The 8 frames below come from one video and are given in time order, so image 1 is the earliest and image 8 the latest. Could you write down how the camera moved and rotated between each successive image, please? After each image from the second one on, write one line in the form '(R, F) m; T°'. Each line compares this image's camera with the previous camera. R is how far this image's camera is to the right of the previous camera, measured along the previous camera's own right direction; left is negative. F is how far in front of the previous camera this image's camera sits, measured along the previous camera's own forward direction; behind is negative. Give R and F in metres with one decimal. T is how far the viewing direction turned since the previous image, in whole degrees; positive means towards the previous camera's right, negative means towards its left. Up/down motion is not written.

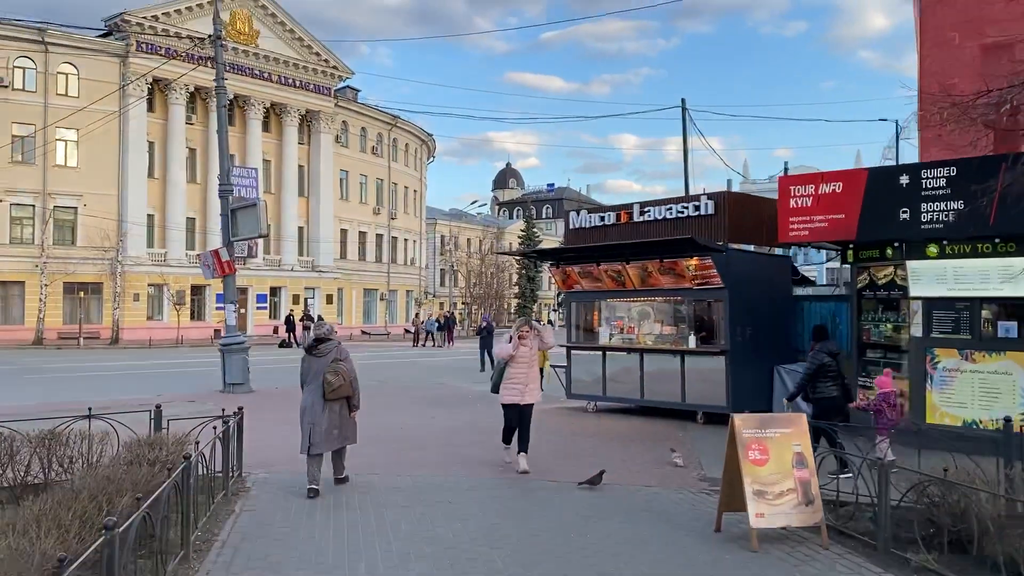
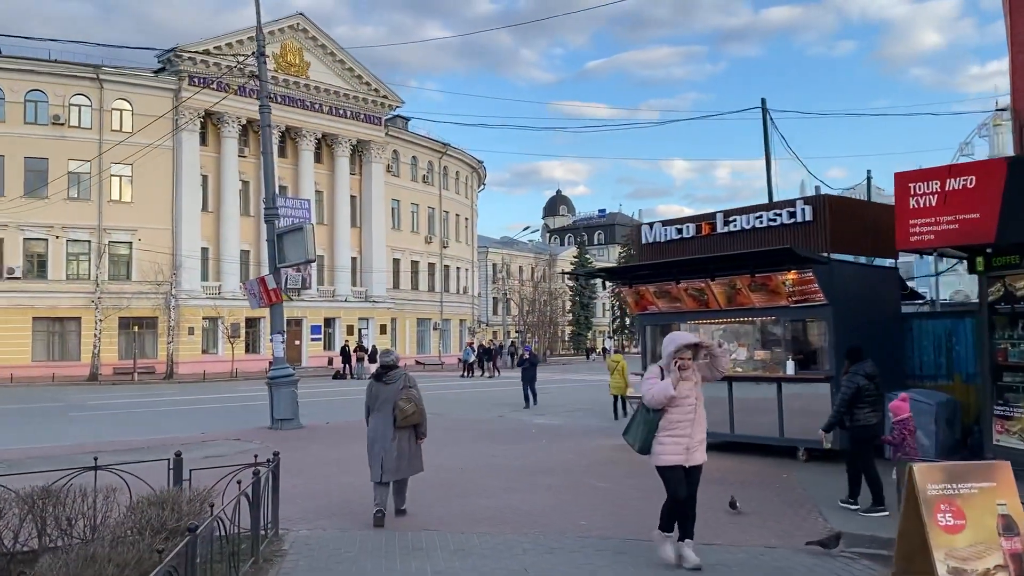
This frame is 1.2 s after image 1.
(-0.3, +1.4) m; -3°
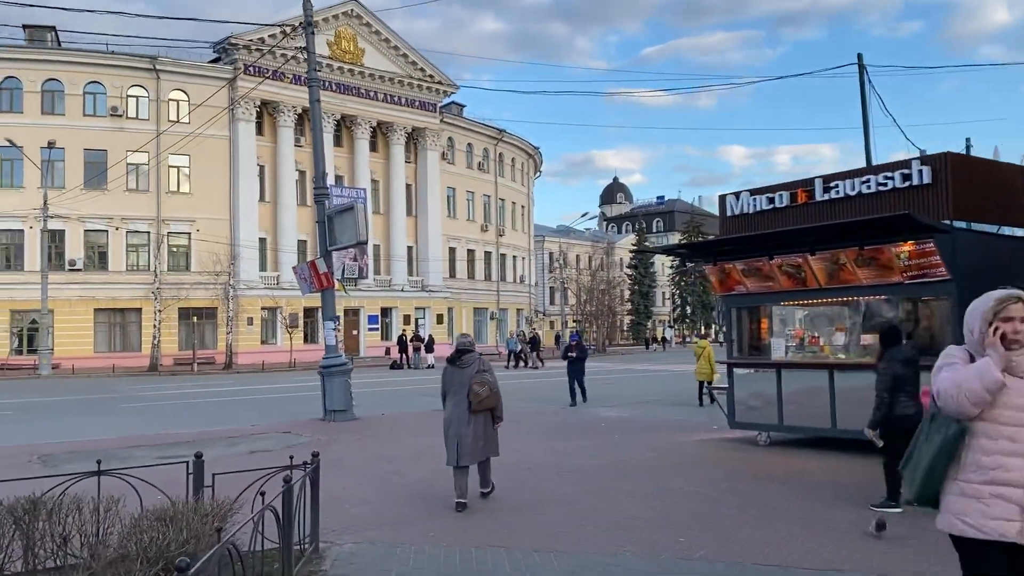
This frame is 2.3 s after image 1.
(-0.2, +1.2) m; -4°
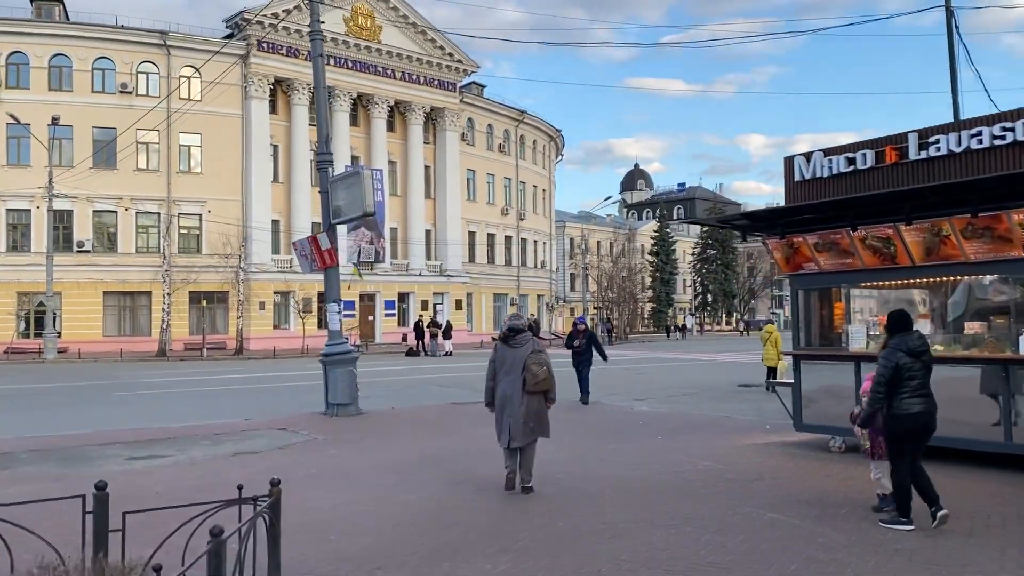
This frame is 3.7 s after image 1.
(-0.1, +1.8) m; -1°
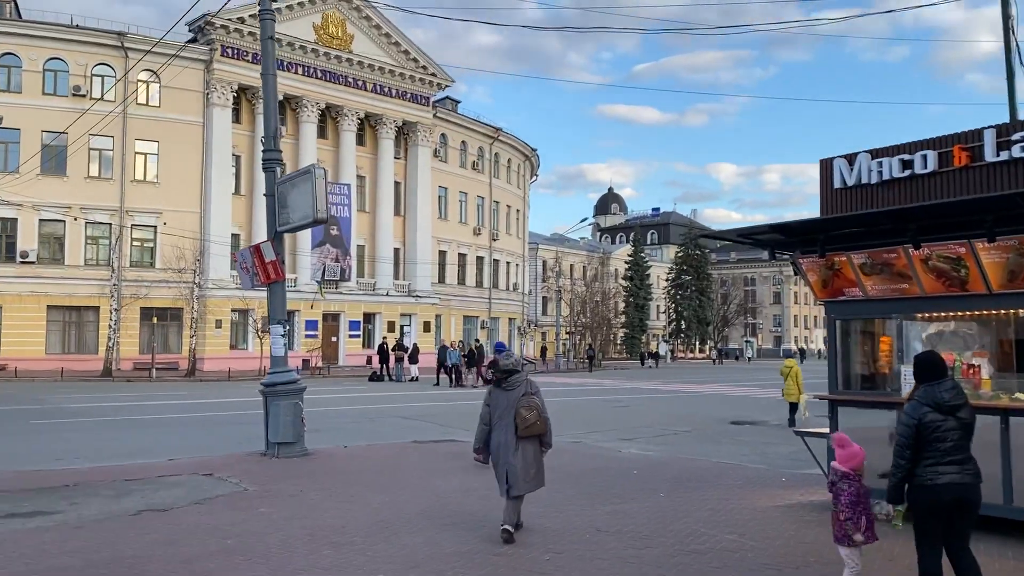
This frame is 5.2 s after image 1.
(-0.1, +1.9) m; +2°
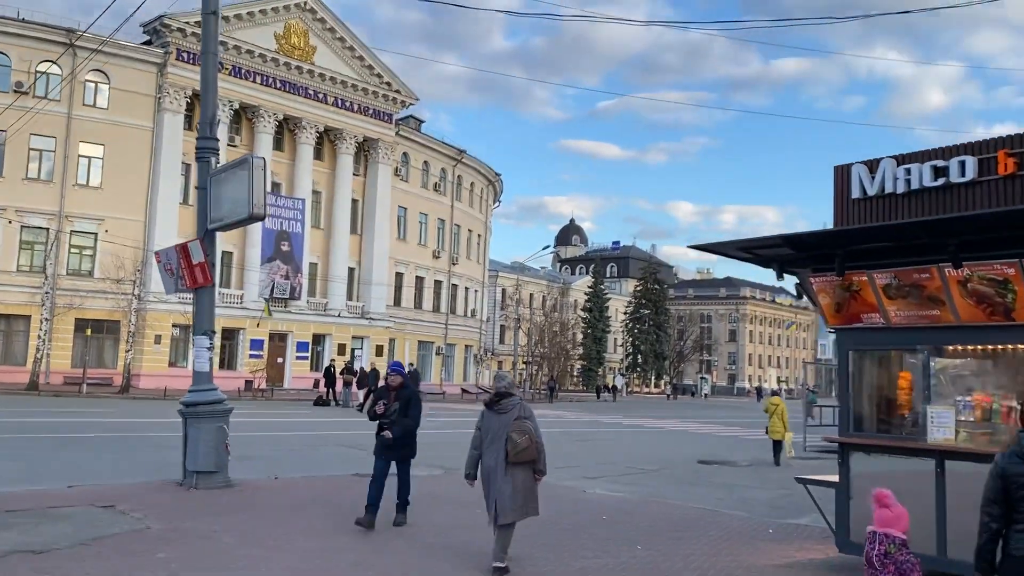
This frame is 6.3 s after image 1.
(-0.1, +1.3) m; +3°
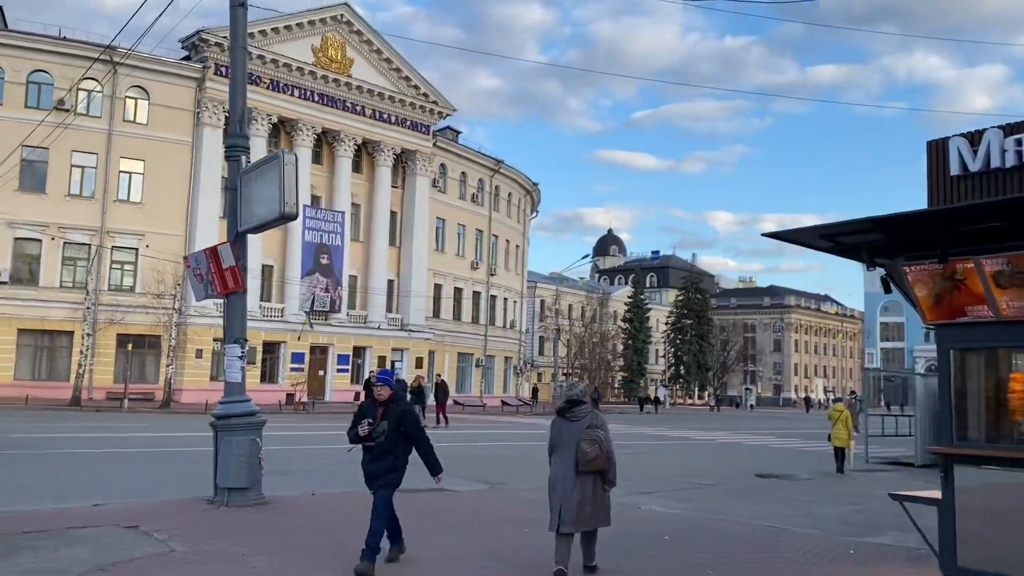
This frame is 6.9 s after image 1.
(-0.1, +0.7) m; -3°
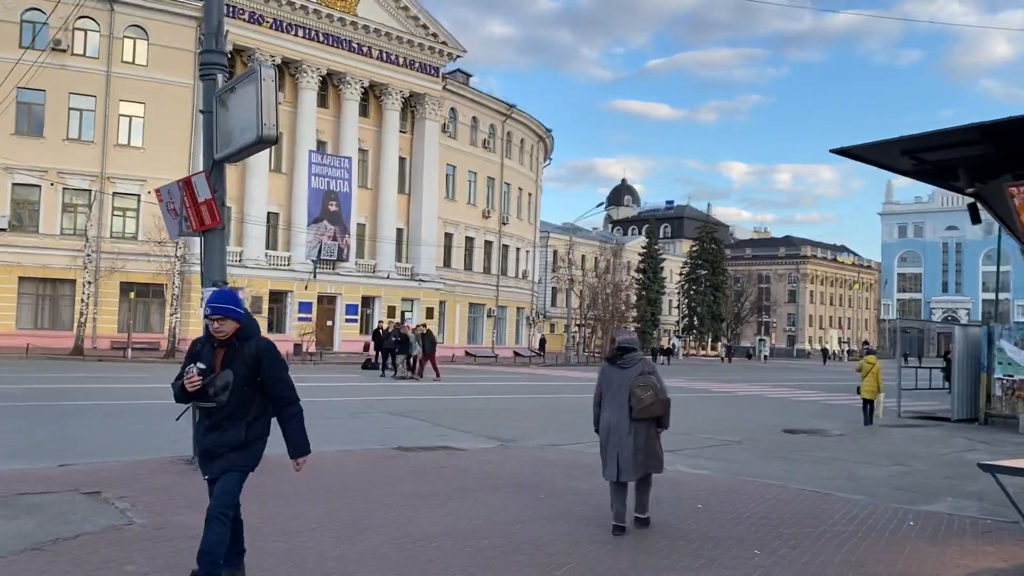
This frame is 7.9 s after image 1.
(0.0, +1.2) m; -1°
